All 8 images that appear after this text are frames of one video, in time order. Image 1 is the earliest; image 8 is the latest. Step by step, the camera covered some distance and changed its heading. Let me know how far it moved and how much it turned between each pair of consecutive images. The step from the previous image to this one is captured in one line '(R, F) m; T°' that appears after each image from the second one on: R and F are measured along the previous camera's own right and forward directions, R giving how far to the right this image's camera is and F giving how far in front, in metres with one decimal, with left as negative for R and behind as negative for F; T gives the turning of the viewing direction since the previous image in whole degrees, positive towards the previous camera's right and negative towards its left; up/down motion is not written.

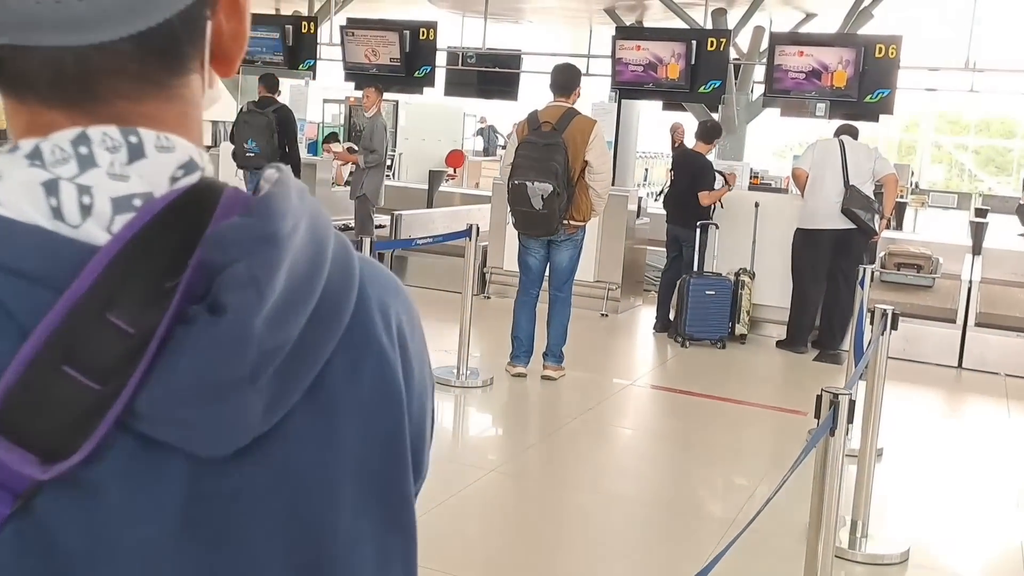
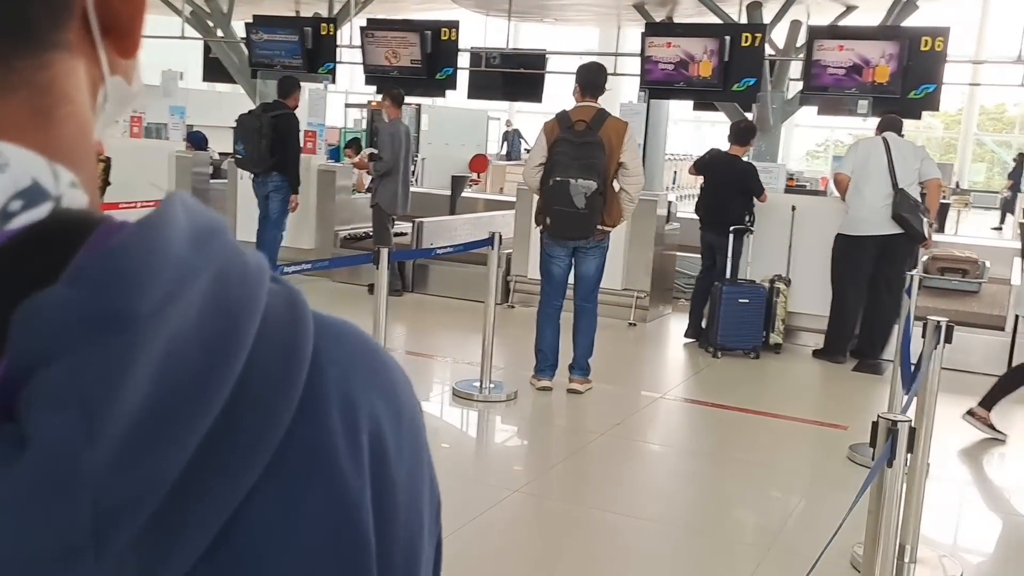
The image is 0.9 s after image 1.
(0.0, +0.2) m; -2°
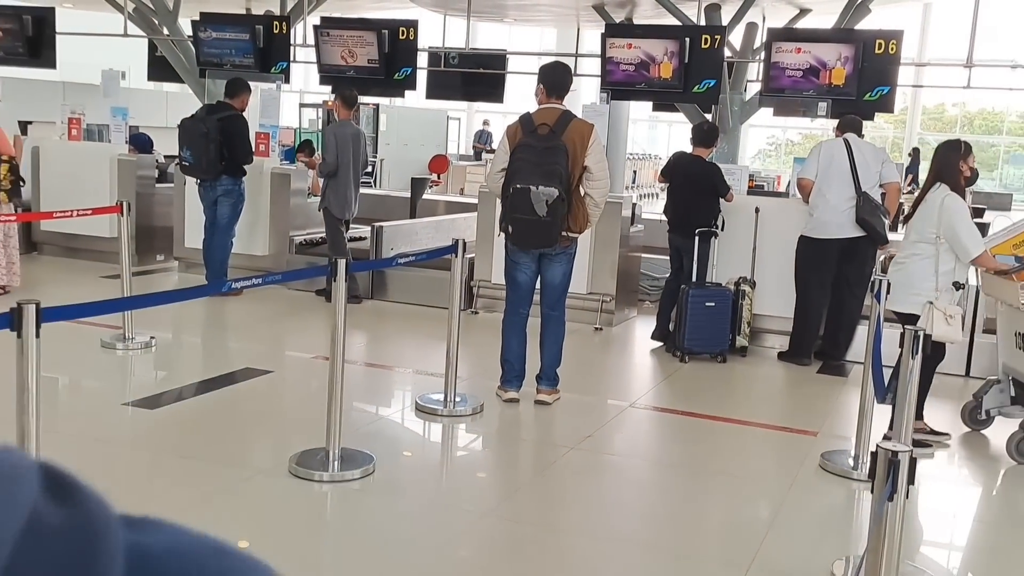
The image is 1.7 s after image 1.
(-0.1, +0.1) m; +3°
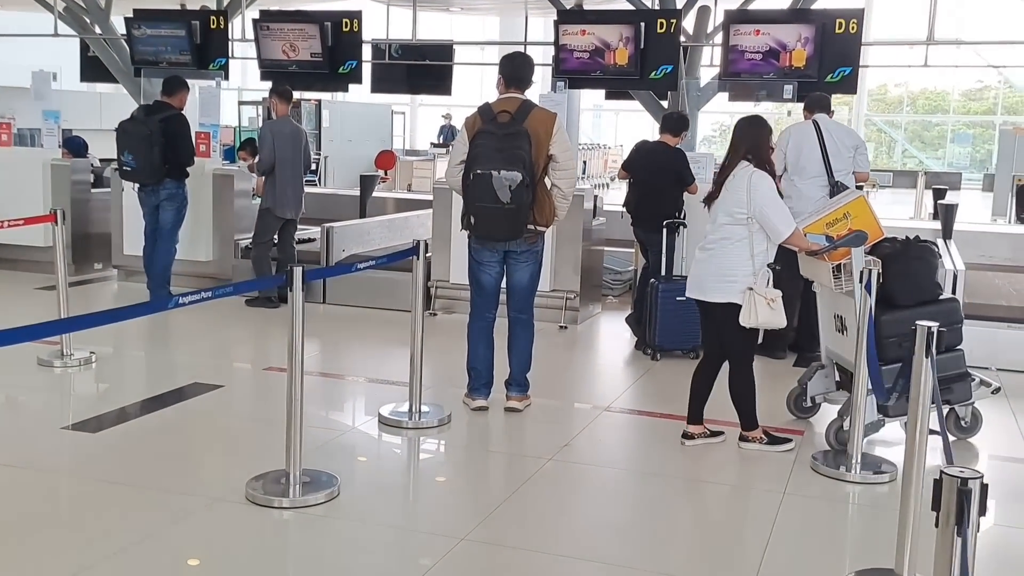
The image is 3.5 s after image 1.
(-0.1, +0.3) m; +3°
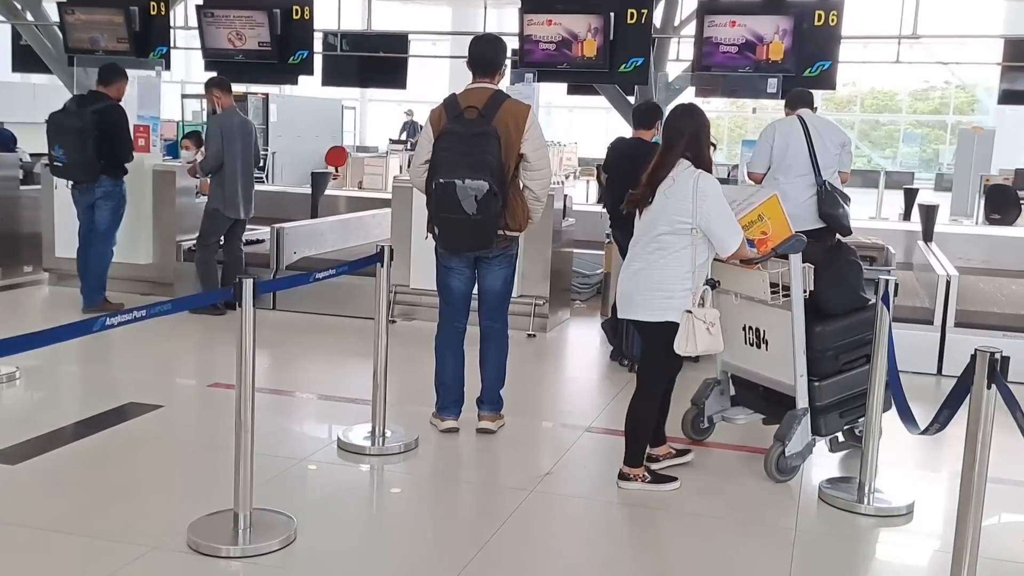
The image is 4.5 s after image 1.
(-0.1, +0.4) m; +3°
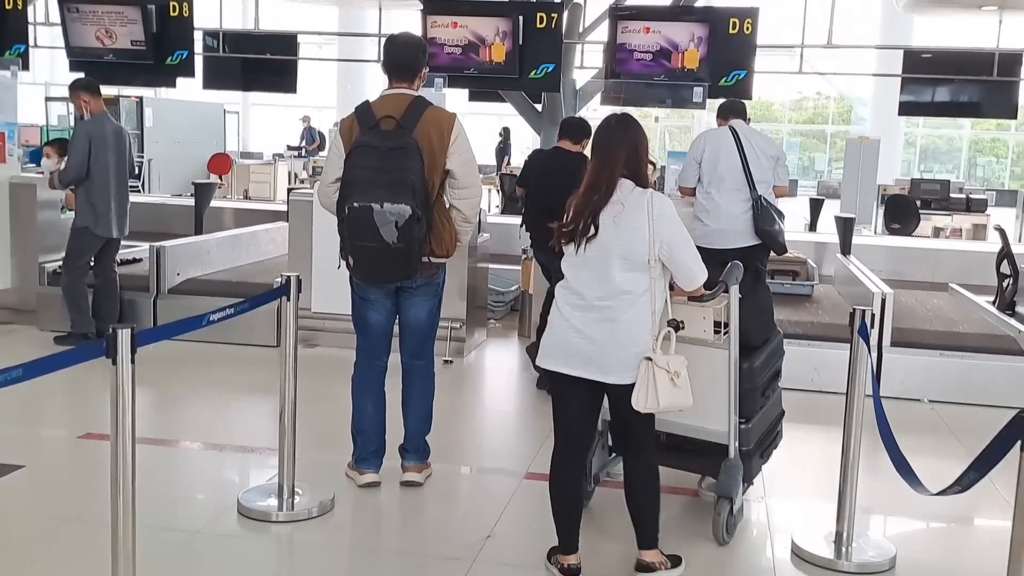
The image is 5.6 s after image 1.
(-0.1, +0.4) m; +7°
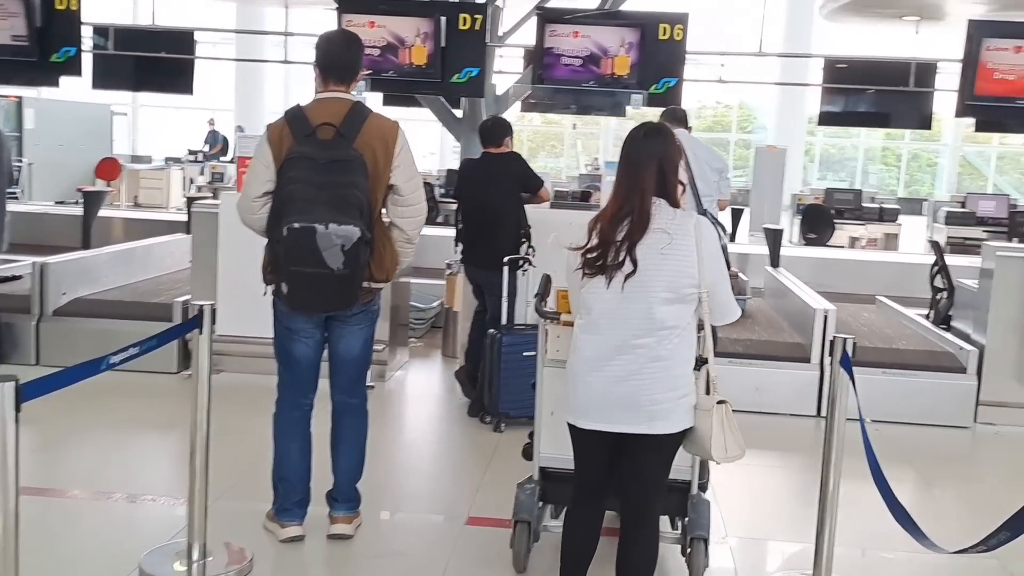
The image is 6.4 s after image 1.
(-0.1, +0.3) m; +6°
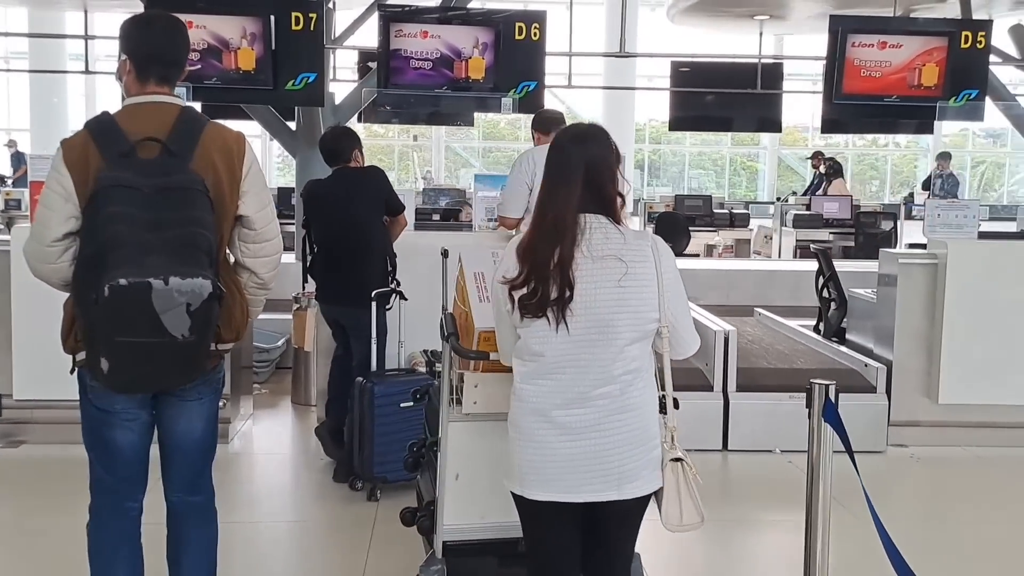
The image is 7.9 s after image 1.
(-0.1, +0.6) m; +10°
